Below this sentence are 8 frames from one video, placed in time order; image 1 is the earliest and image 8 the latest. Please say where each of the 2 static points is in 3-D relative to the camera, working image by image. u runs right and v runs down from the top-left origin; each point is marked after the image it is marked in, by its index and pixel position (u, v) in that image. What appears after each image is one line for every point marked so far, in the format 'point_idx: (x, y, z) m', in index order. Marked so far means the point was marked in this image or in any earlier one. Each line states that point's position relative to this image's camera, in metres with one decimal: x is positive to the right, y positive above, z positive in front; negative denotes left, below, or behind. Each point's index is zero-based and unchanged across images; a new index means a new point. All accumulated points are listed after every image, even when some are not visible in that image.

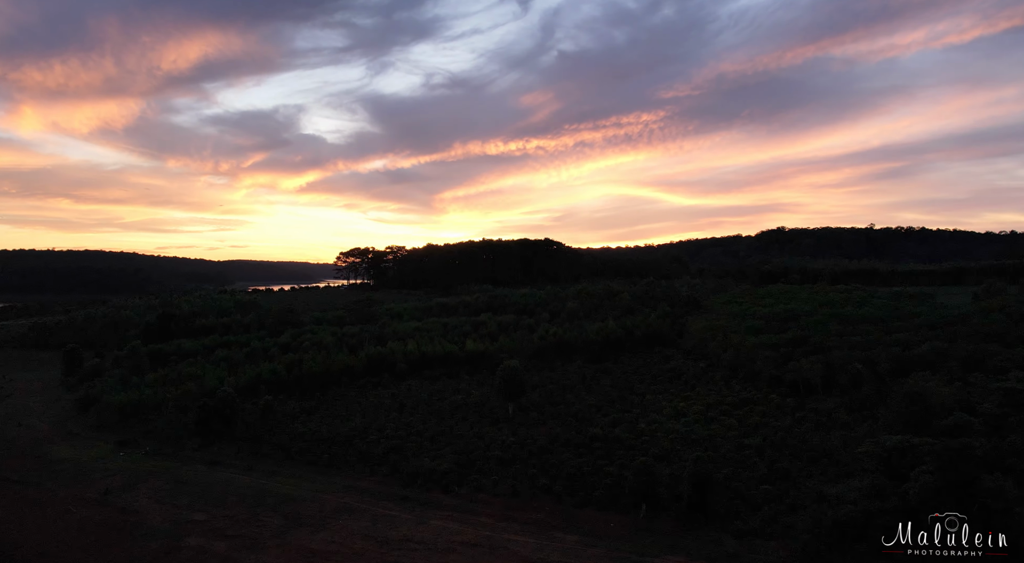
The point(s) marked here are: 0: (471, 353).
0: (-0.7, -1.2, +10.5) m
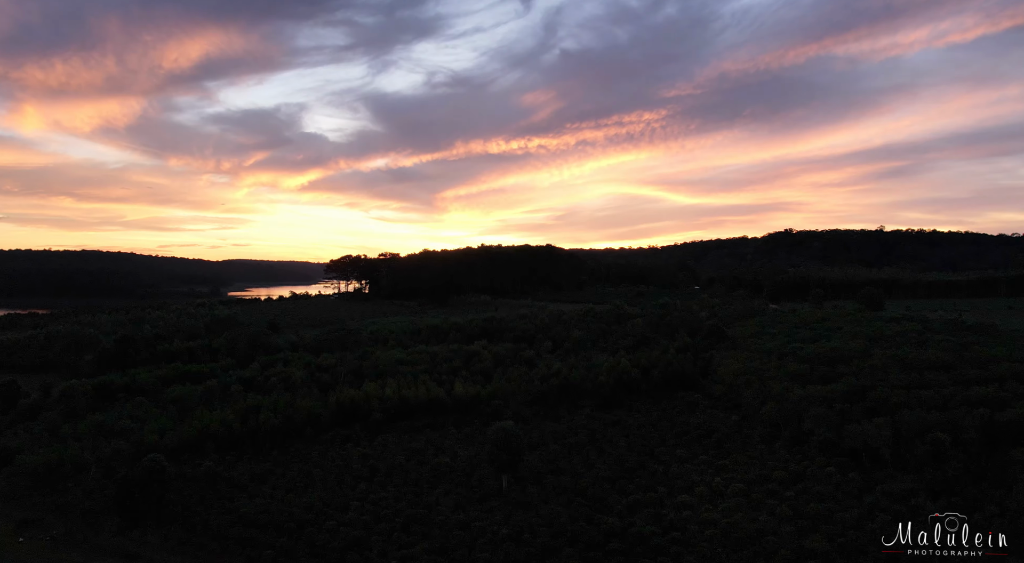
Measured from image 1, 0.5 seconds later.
0: (-0.8, -1.7, +8.9) m
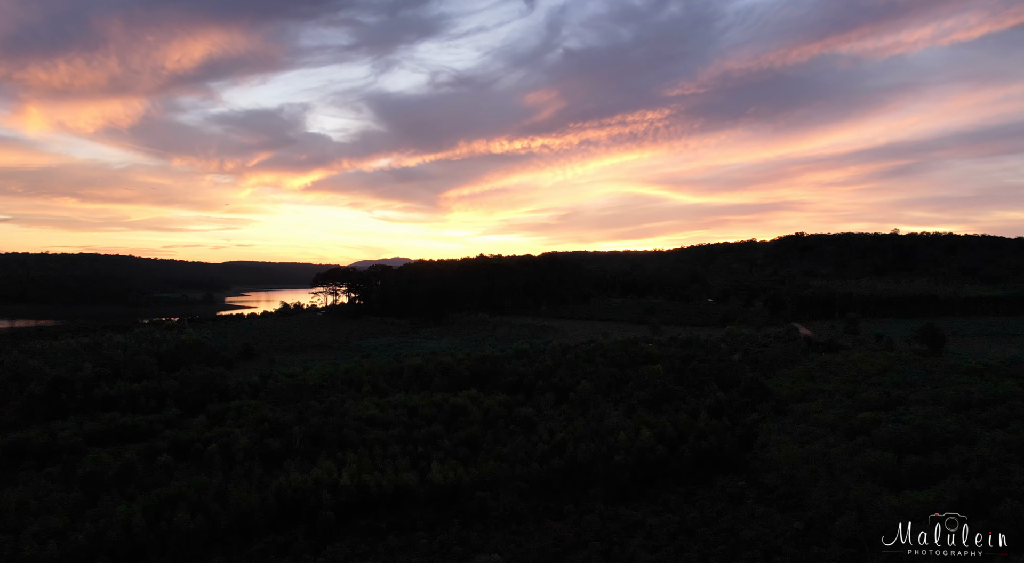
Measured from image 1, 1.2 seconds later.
0: (-0.9, -2.3, +6.9) m
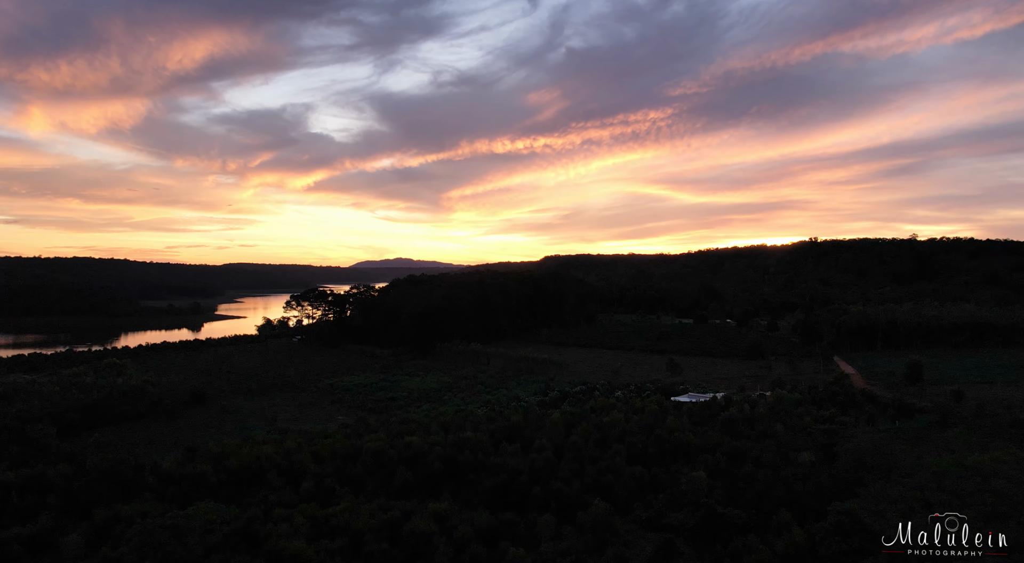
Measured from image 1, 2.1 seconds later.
0: (-1.0, -3.2, +4.1) m
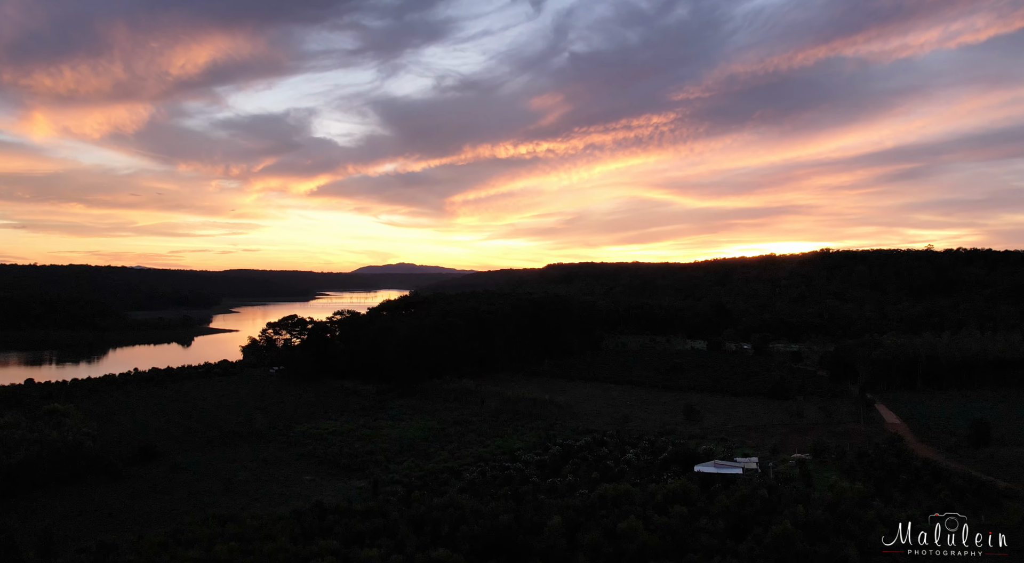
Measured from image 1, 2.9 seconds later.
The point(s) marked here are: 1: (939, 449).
0: (-1.2, -4.0, +2.0) m
1: (+8.2, -3.2, +11.7) m
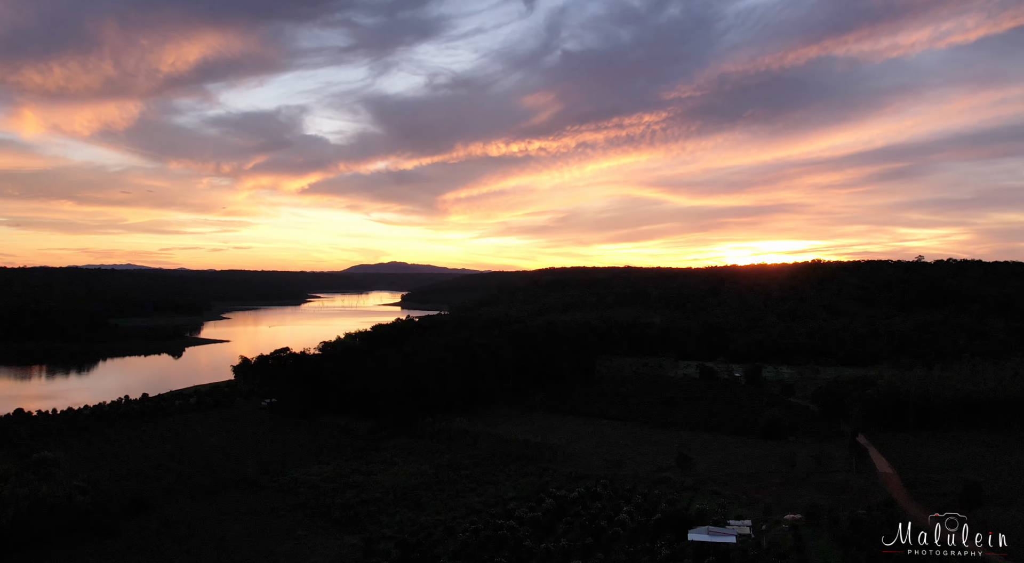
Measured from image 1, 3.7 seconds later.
0: (-1.2, -5.3, +2.0) m
1: (+8.1, -4.4, +11.8) m
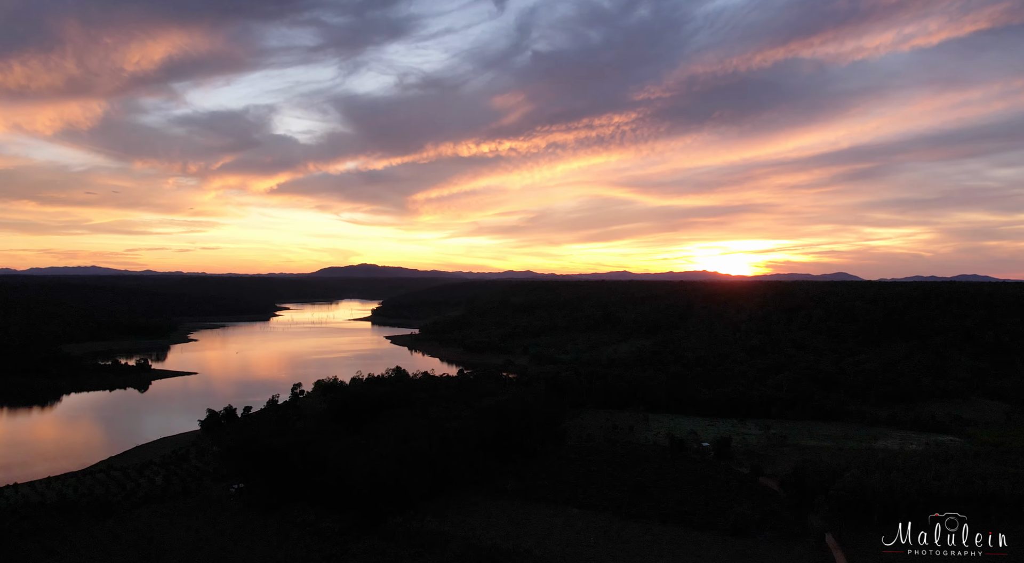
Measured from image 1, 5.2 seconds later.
0: (-1.3, -8.4, +1.9) m
1: (+7.6, -7.4, +12.1) m
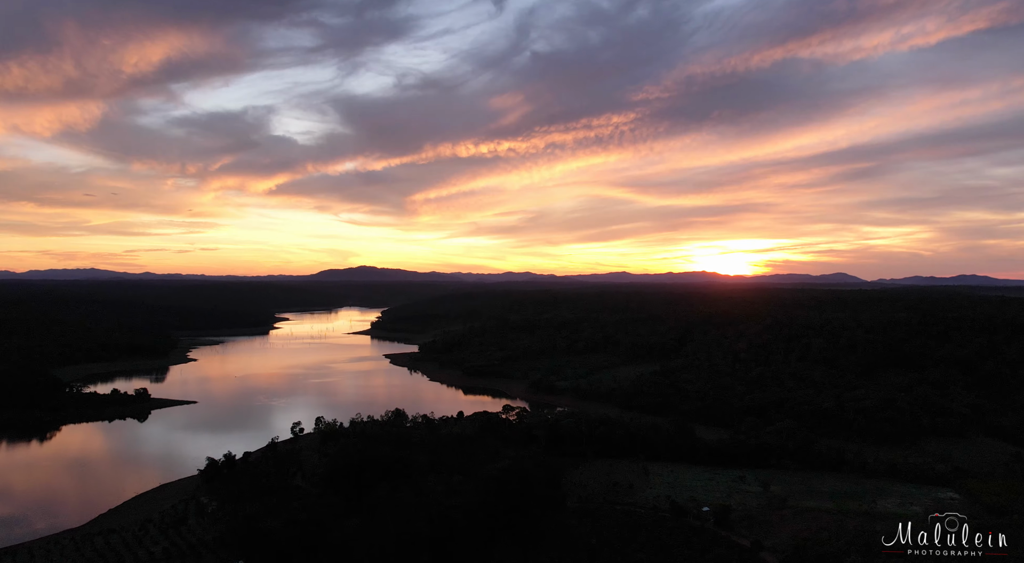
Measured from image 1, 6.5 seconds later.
0: (-1.3, -11.2, +1.9) m
1: (+7.6, -10.3, +12.1) m
